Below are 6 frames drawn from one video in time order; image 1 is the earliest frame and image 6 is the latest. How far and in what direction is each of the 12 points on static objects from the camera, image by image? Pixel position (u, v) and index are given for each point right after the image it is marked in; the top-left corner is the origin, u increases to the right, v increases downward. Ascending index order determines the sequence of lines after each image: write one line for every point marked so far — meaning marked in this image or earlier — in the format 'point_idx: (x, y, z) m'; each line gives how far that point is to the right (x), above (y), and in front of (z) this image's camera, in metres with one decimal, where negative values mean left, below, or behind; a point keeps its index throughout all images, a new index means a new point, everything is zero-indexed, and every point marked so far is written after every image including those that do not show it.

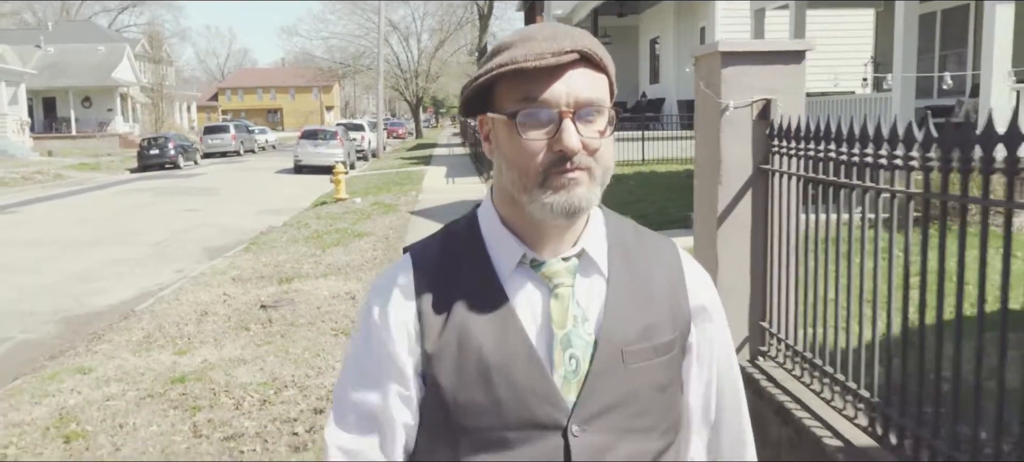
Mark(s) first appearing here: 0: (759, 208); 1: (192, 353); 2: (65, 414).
0: (+1.1, +0.1, +4.2) m
1: (-2.2, -0.8, +6.5) m
2: (-2.5, -1.0, +5.2) m
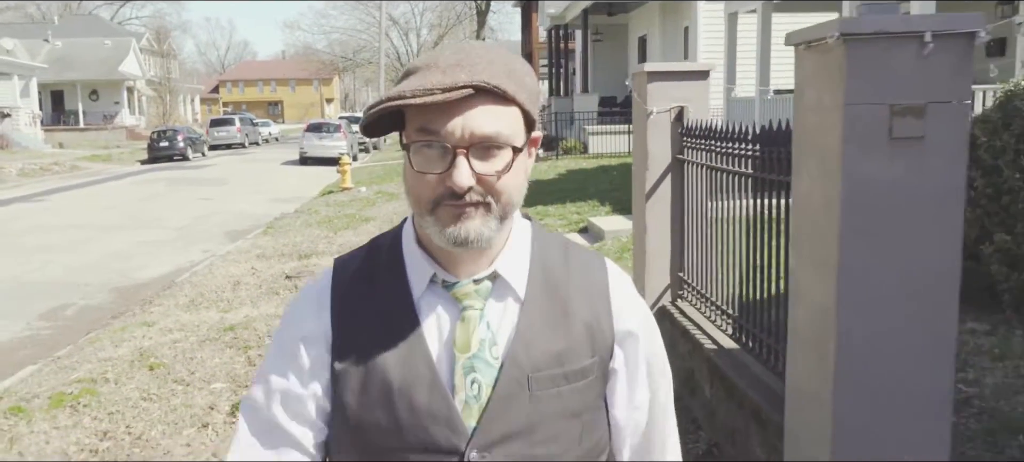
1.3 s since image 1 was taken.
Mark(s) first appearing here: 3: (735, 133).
0: (+1.0, +0.3, +5.6) m
1: (-2.3, -0.7, +7.9) m
2: (-2.6, -0.8, +6.6) m
3: (+1.1, +0.5, +4.7) m
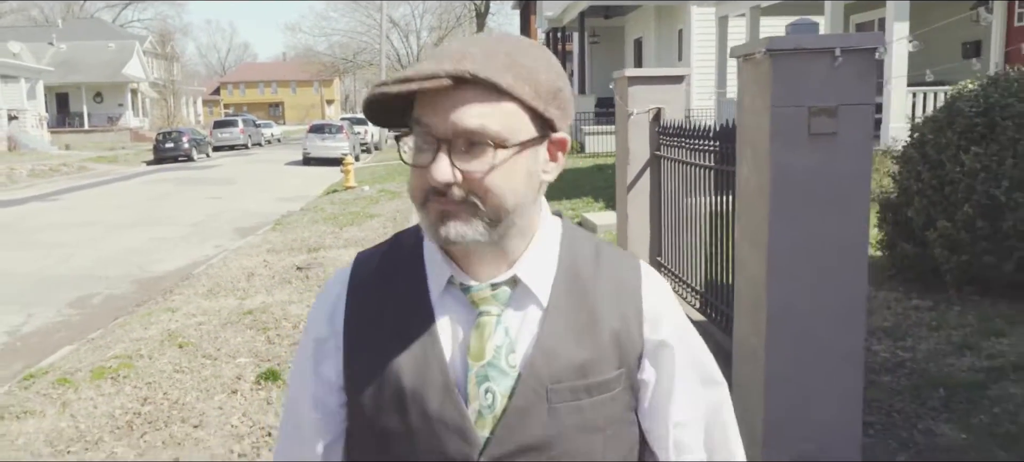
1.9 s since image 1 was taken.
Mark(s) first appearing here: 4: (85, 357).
0: (+0.9, +0.3, +6.2) m
1: (-2.4, -0.6, +8.5) m
2: (-2.6, -0.8, +7.2) m
3: (+1.1, +0.6, +5.3) m
4: (-3.1, -0.9, +6.7) m
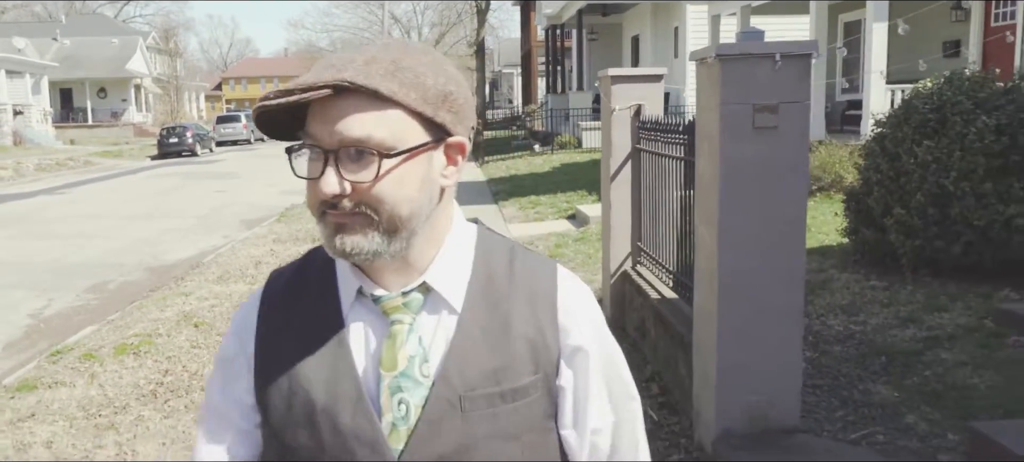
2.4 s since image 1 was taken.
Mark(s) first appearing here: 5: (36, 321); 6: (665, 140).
0: (+0.9, +0.4, +6.7) m
1: (-2.4, -0.5, +9.0) m
2: (-2.7, -0.7, +7.7) m
3: (+1.0, +0.7, +5.8) m
4: (-3.1, -0.8, +7.2) m
5: (-4.2, -0.8, +8.2) m
6: (+1.0, +0.6, +5.9) m
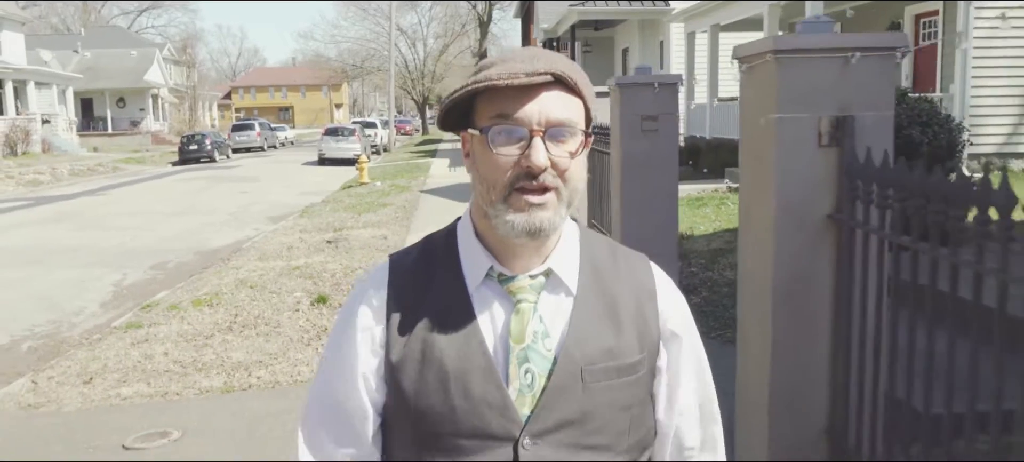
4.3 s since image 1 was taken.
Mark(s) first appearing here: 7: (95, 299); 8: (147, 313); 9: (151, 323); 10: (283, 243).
0: (+0.7, +0.6, +8.7) m
1: (-2.5, -0.4, +11.0) m
2: (-2.8, -0.5, +9.7) m
3: (+0.8, +0.8, +7.8) m
4: (-3.3, -0.6, +9.3) m
5: (-4.3, -0.6, +10.2) m
6: (+0.8, +0.8, +7.9) m
7: (-4.3, -0.7, +9.6) m
8: (-3.3, -0.7, +8.5) m
9: (-3.1, -0.8, +8.0) m
10: (-3.2, -0.2, +13.0) m
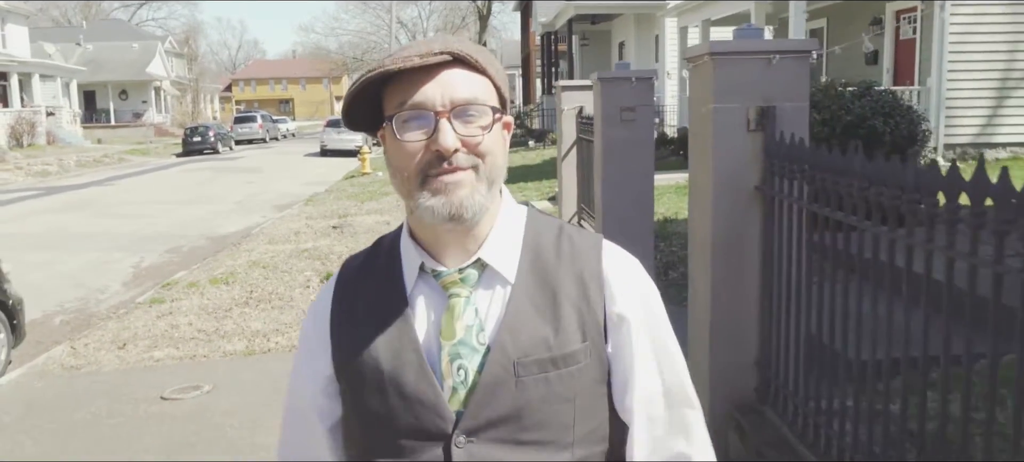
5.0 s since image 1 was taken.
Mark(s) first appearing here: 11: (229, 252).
0: (+0.7, +0.8, +9.4) m
1: (-2.6, -0.2, +11.7) m
2: (-2.9, -0.3, +10.4) m
3: (+0.8, +1.0, +8.4) m
4: (-3.3, -0.5, +9.9) m
5: (-4.3, -0.4, +10.9) m
6: (+0.8, +0.9, +8.6) m
7: (-4.3, -0.5, +10.2) m
8: (-3.4, -0.6, +9.1) m
9: (-3.1, -0.6, +8.6) m
10: (-3.2, 0.0, +13.6) m
11: (-3.5, -0.3, +11.6) m
